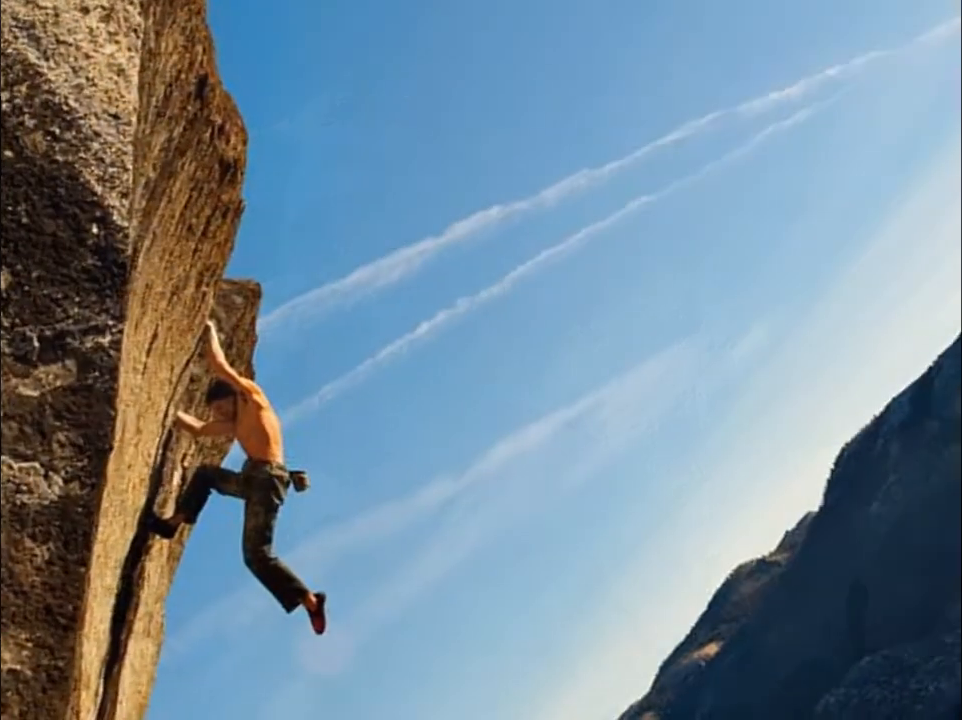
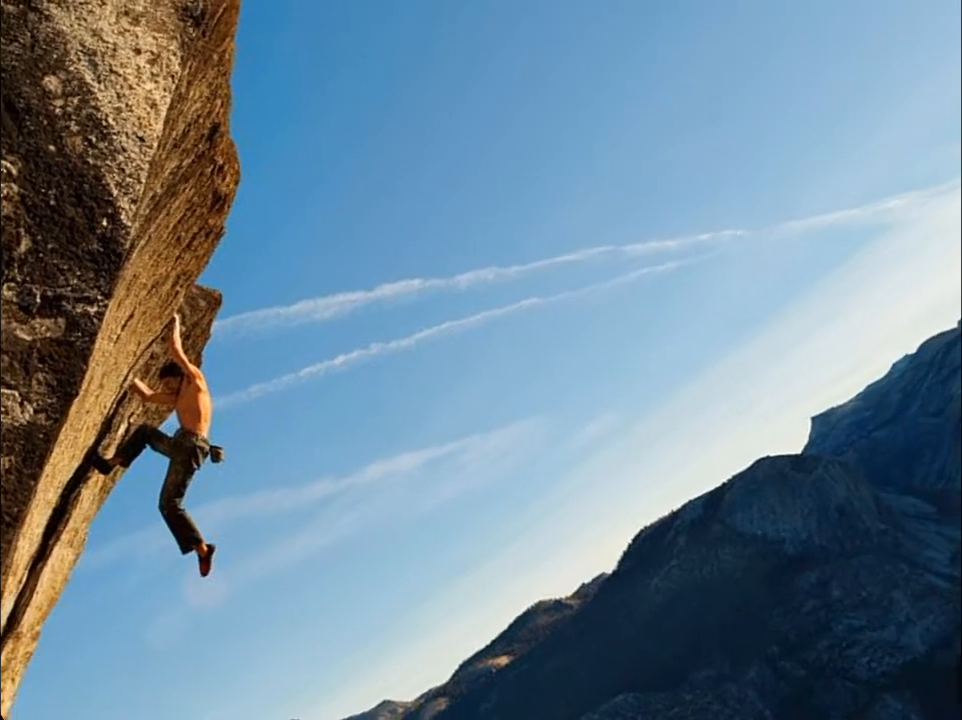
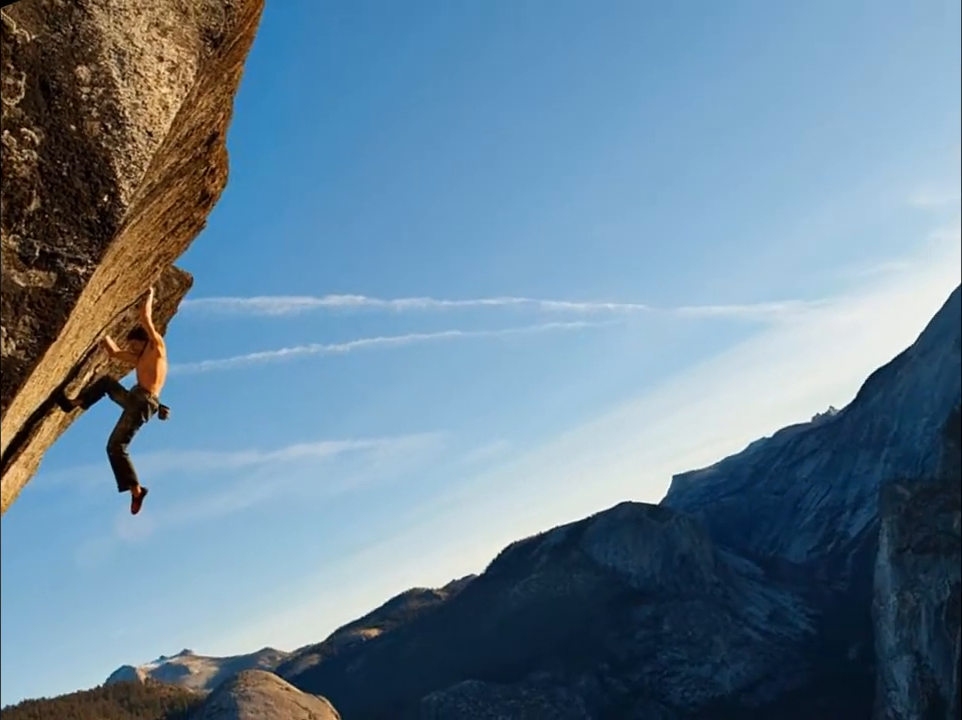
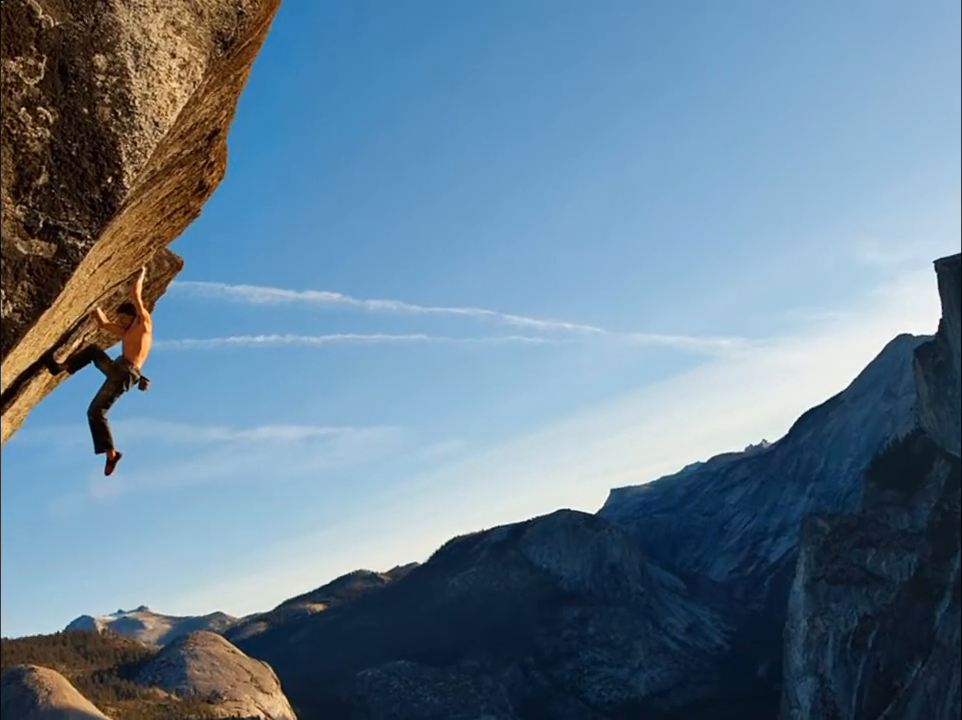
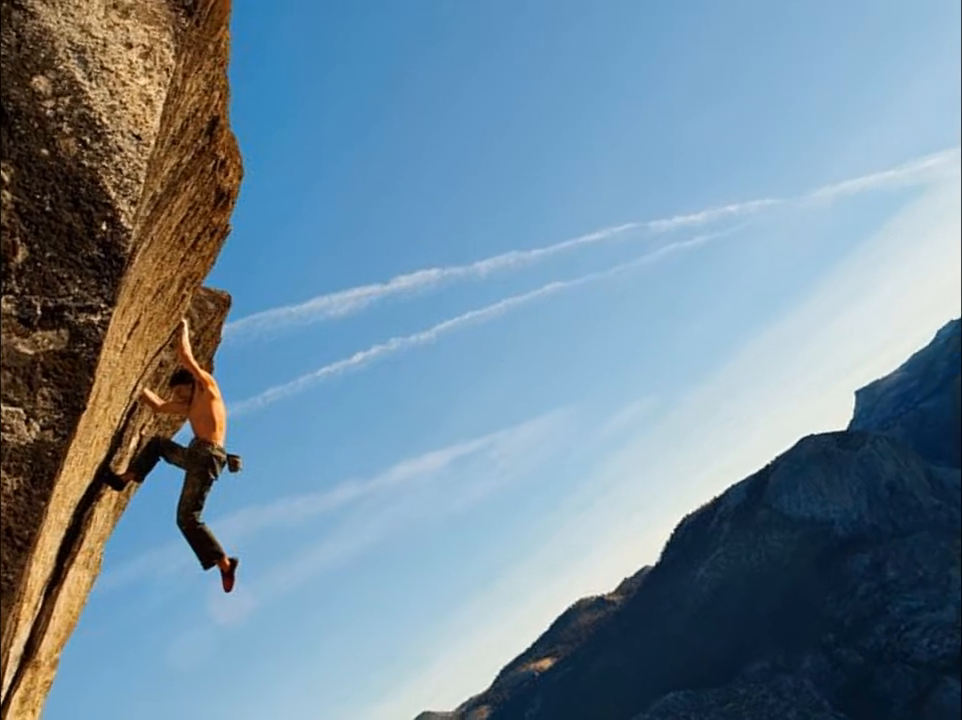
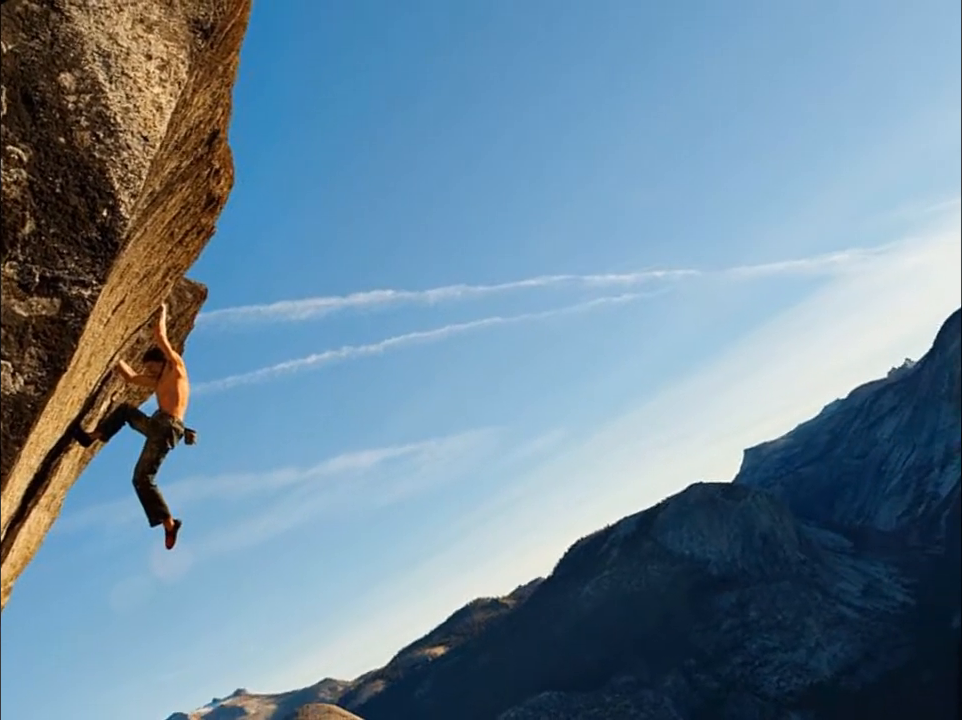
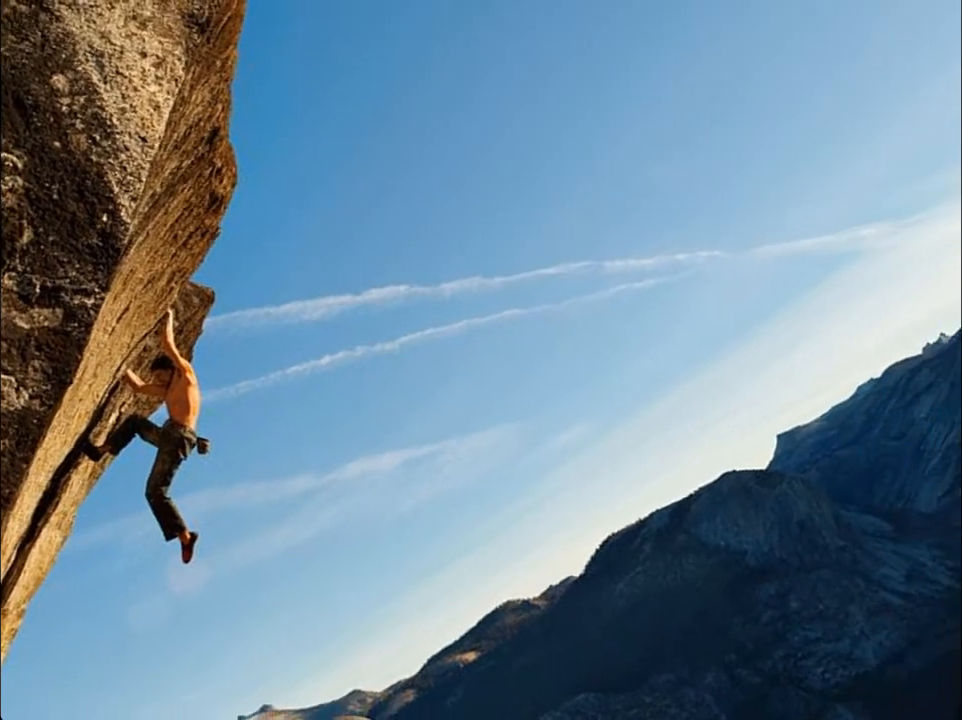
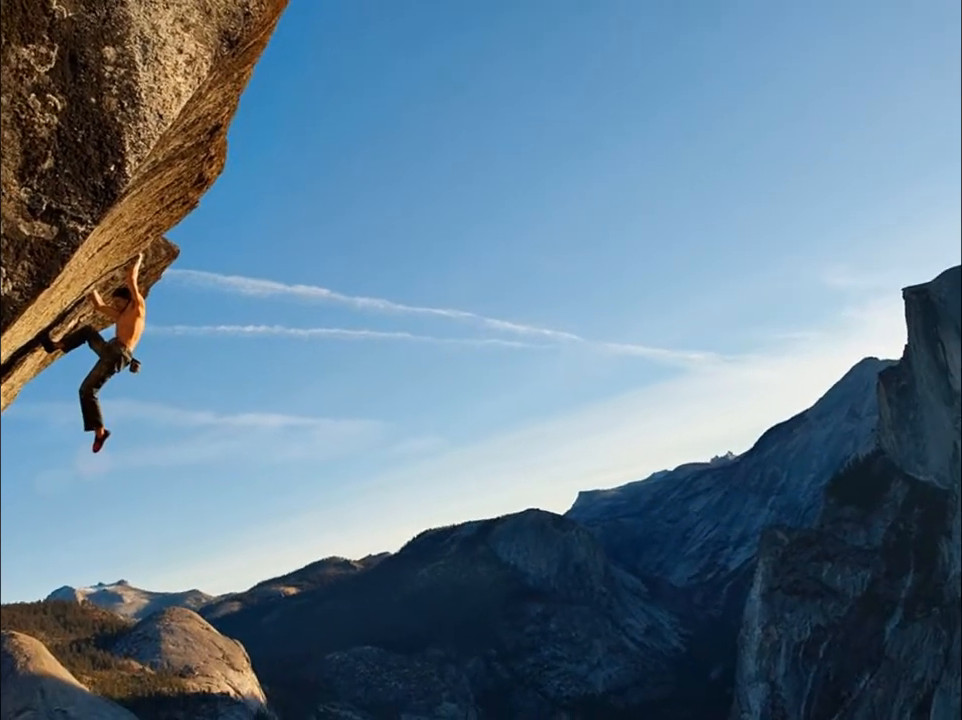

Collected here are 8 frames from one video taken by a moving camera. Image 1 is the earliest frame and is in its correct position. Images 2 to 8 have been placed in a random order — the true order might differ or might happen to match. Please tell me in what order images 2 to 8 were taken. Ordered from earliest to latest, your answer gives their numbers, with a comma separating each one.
5, 2, 7, 6, 3, 4, 8
